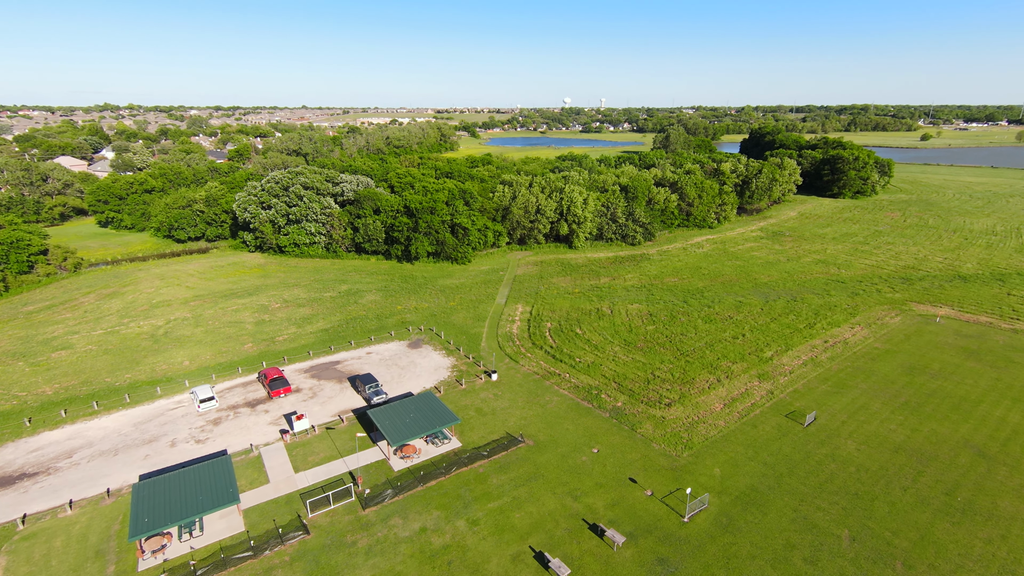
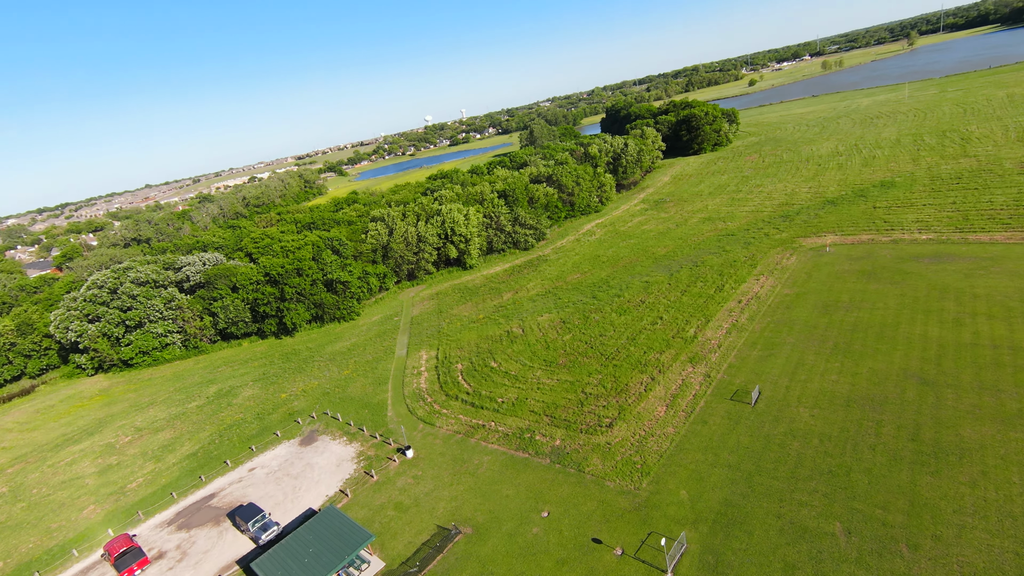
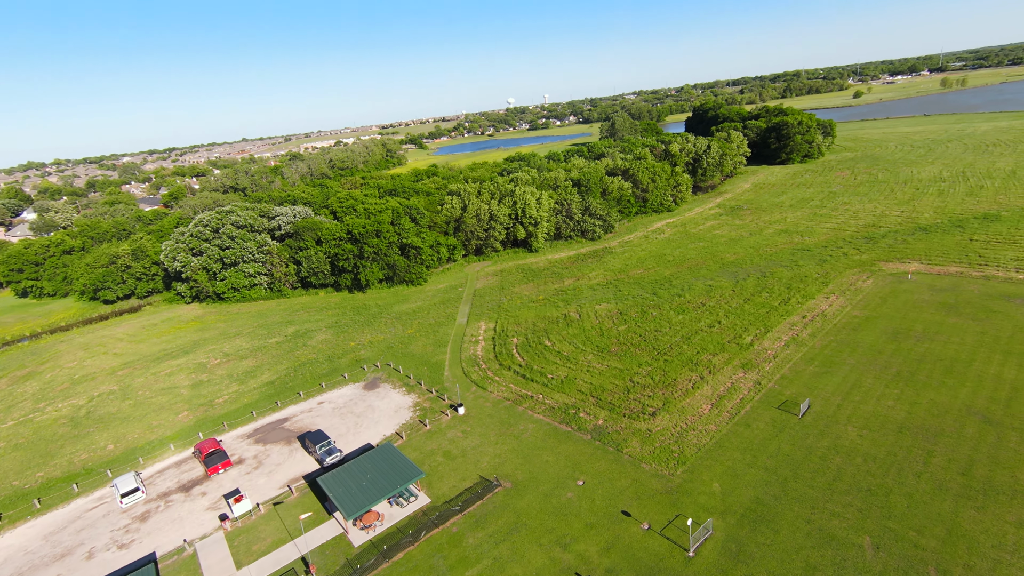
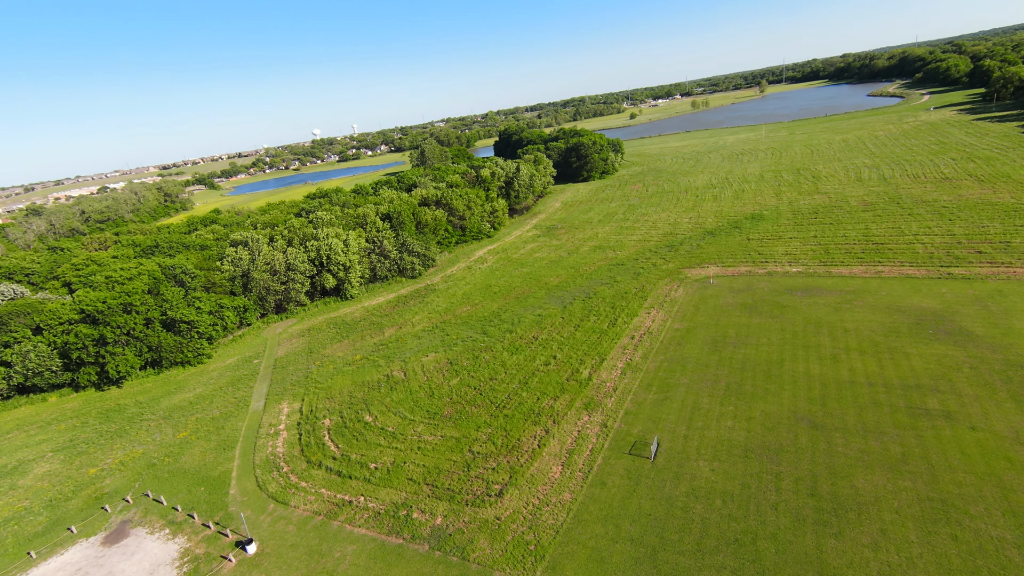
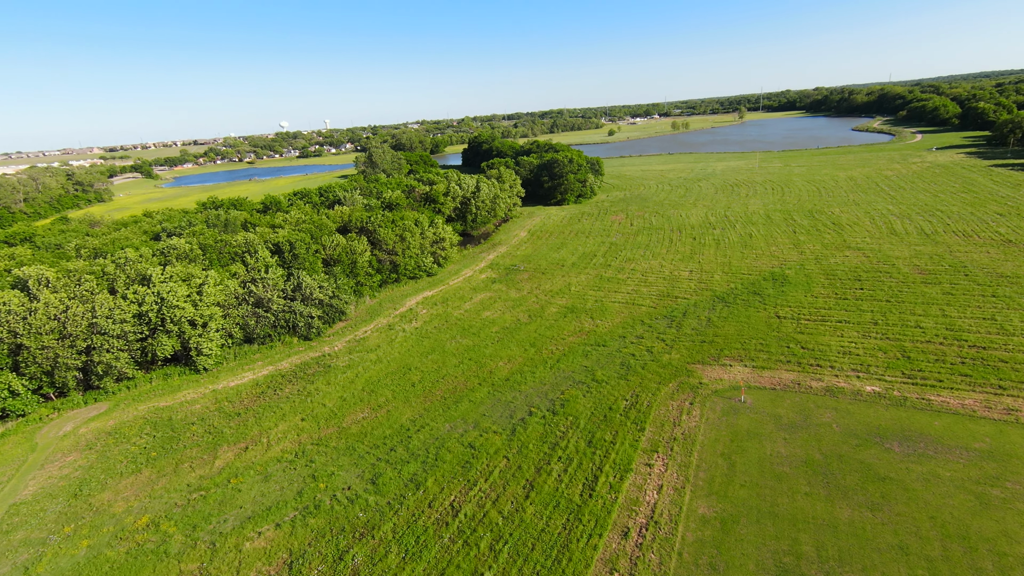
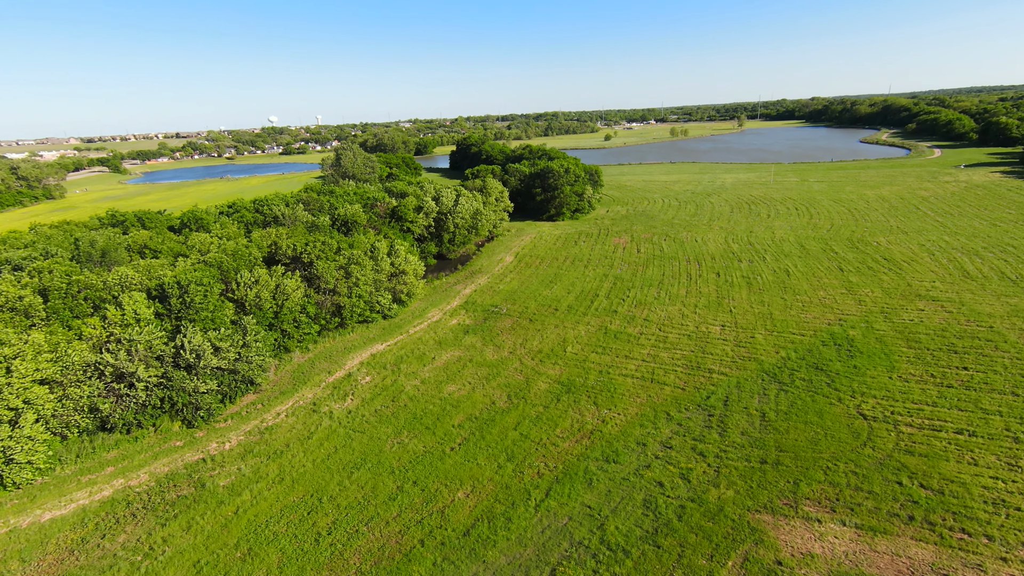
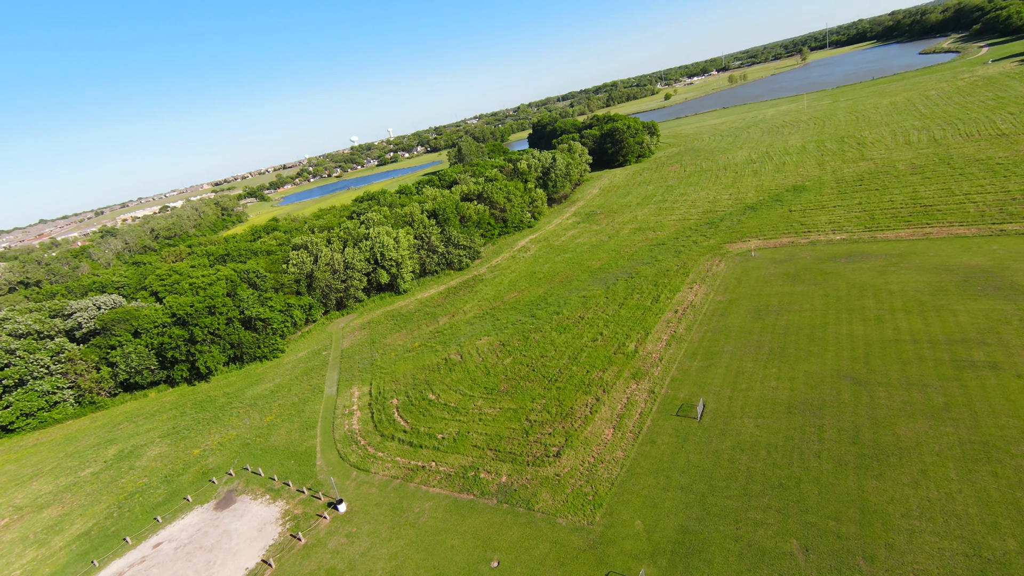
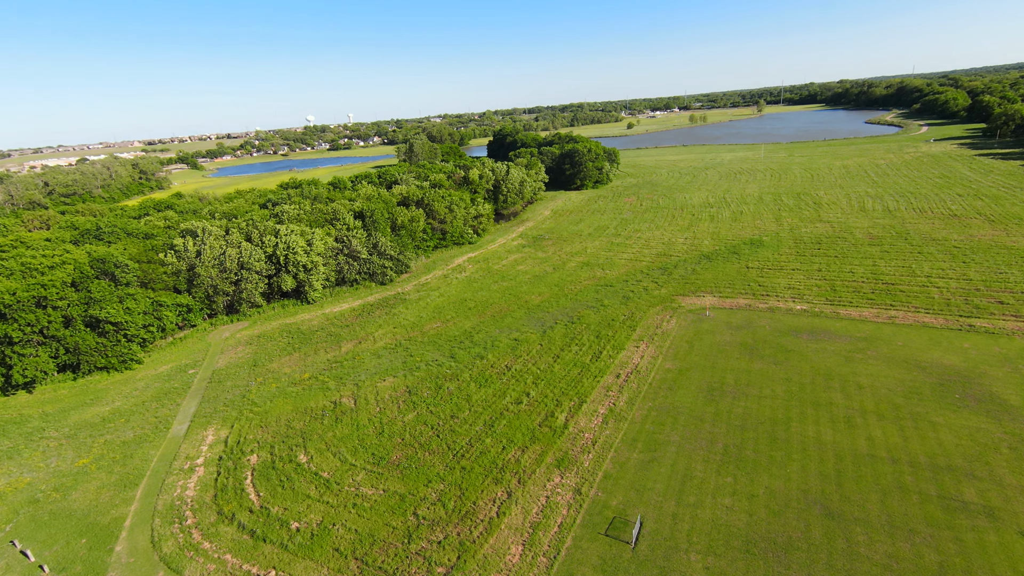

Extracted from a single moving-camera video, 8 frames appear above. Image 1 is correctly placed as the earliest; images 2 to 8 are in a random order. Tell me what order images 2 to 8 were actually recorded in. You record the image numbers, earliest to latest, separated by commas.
3, 2, 7, 4, 8, 5, 6
